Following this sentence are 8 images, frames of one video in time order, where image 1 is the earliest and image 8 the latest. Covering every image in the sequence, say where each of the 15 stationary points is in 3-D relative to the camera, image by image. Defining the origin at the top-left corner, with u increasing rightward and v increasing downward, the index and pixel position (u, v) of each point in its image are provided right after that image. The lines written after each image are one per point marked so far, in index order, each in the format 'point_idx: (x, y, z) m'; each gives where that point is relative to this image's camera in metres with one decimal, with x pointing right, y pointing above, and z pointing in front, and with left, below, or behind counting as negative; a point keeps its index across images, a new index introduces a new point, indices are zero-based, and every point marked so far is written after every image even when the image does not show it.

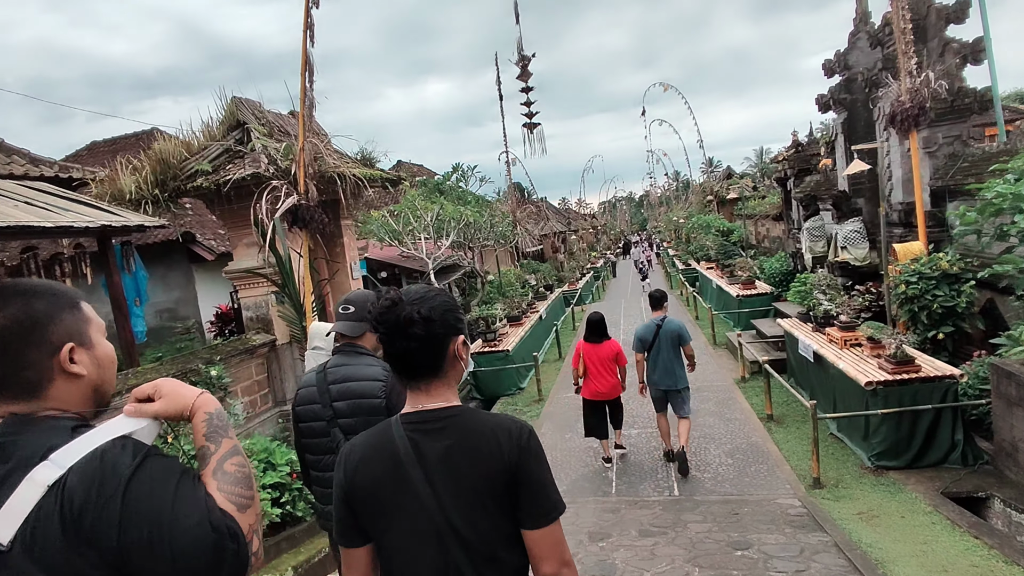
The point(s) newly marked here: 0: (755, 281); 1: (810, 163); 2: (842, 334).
0: (+5.2, +0.1, +12.2) m
1: (+7.2, +3.0, +13.6) m
2: (+3.8, -0.5, +6.5) m
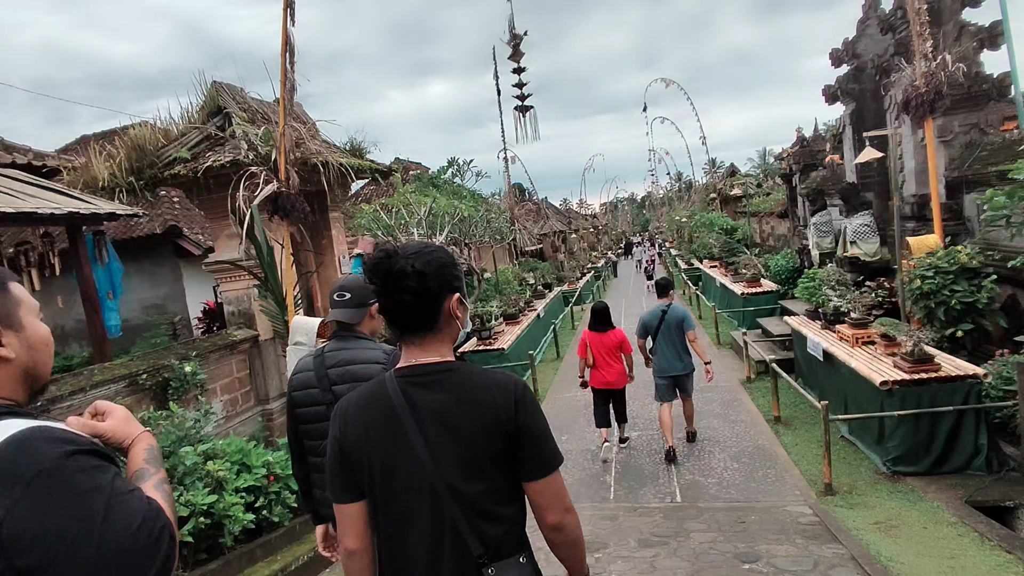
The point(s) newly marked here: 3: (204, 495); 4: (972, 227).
0: (+5.2, +0.2, +11.9) m
1: (+7.1, +3.0, +13.3) m
2: (+3.7, -0.5, +6.2) m
3: (-2.3, -1.6, +4.2) m
4: (+5.5, +0.7, +6.8) m
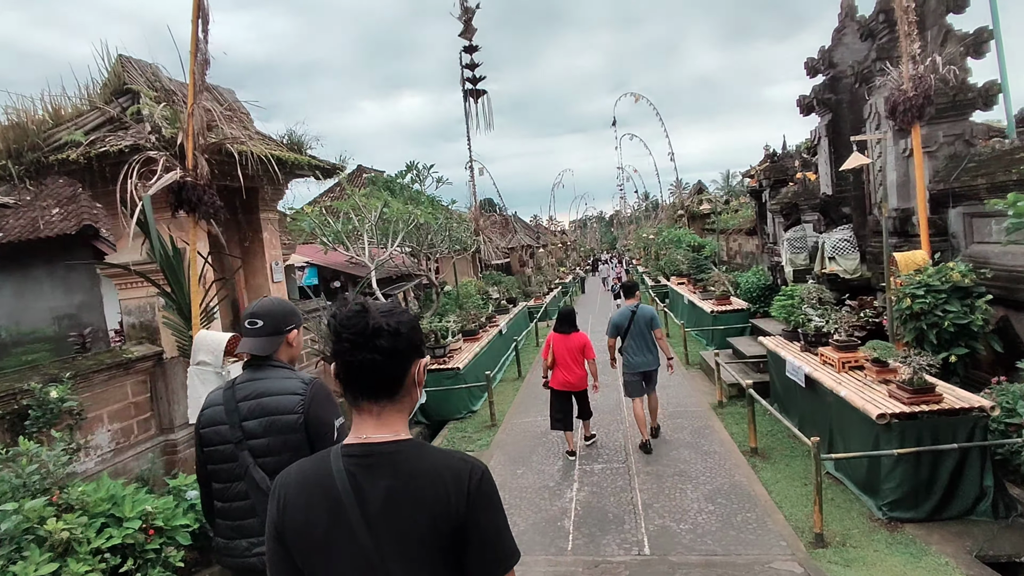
0: (+4.3, -0.2, +11.4) m
1: (+6.3, +2.6, +13.0) m
2: (+3.2, -0.7, +5.6) m
3: (-2.7, -1.6, +3.3) m
4: (+5.0, +0.5, +6.3) m
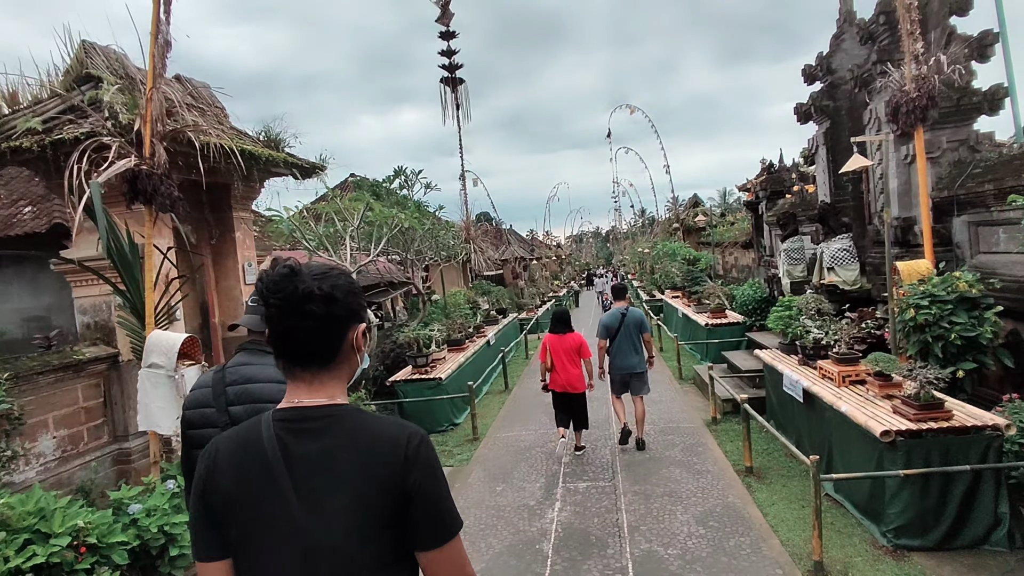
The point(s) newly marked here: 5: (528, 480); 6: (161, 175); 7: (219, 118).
0: (+4.1, -0.4, +11.0) m
1: (+6.1, +2.3, +12.7) m
2: (+3.0, -0.7, +5.2) m
3: (-2.9, -1.5, +2.9) m
4: (+4.8, +0.4, +6.0) m
5: (+0.2, -2.0, +6.0) m
6: (-2.8, +0.9, +4.5) m
7: (-3.5, +2.0, +6.8) m
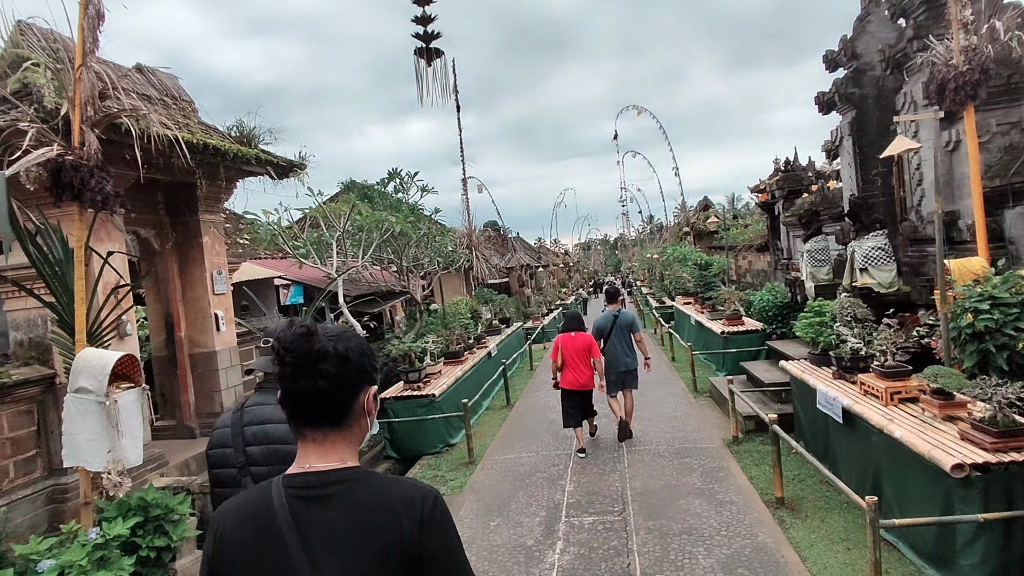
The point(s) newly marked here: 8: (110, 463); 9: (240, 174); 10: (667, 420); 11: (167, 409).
0: (+4.2, -0.5, +10.3) m
1: (+6.1, +2.2, +12.0) m
2: (+3.0, -0.8, +4.5) m
3: (-3.0, -1.6, +2.2) m
4: (+4.7, +0.4, +5.3) m
5: (+0.1, -2.1, +5.3) m
6: (-2.9, +0.8, +3.9) m
7: (-3.5, +1.9, +6.2) m
8: (-2.7, -1.2, +3.8) m
9: (-3.1, +1.3, +6.4) m
10: (+2.1, -1.8, +7.8) m
11: (-3.8, -1.3, +6.3) m
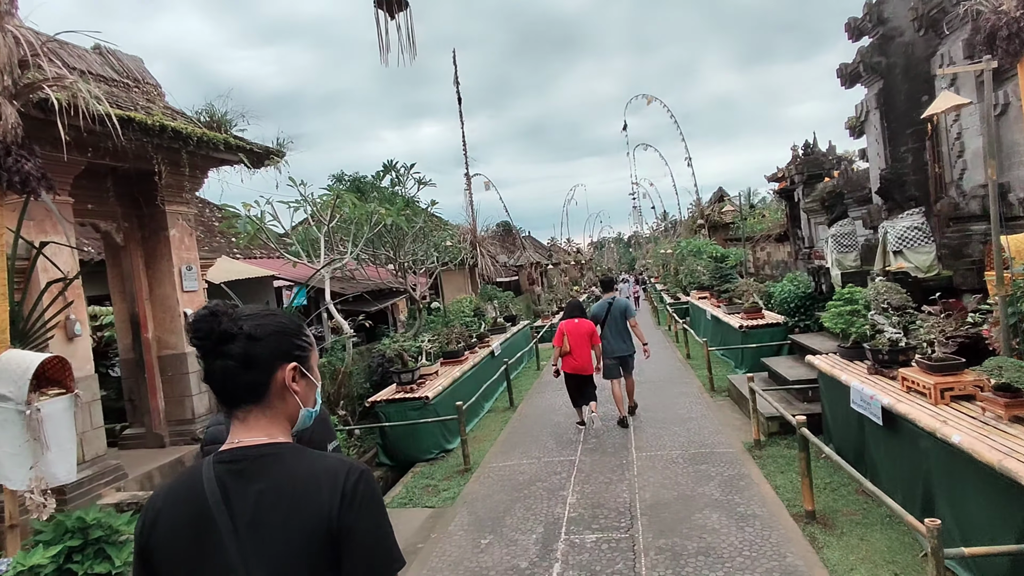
0: (+4.2, -0.4, +9.6) m
1: (+6.2, +2.4, +11.3) m
2: (+2.9, -0.6, +3.9) m
3: (-3.1, -1.5, +1.7) m
4: (+4.6, +0.5, +4.6) m
5: (+0.1, -2.0, +4.7) m
6: (-3.0, +0.9, +3.4) m
7: (-3.6, +1.9, +5.7) m
8: (-2.8, -1.1, +3.3) m
9: (-3.1, +1.3, +5.9) m
10: (+2.1, -1.7, +7.2) m
11: (-3.9, -1.3, +5.8) m
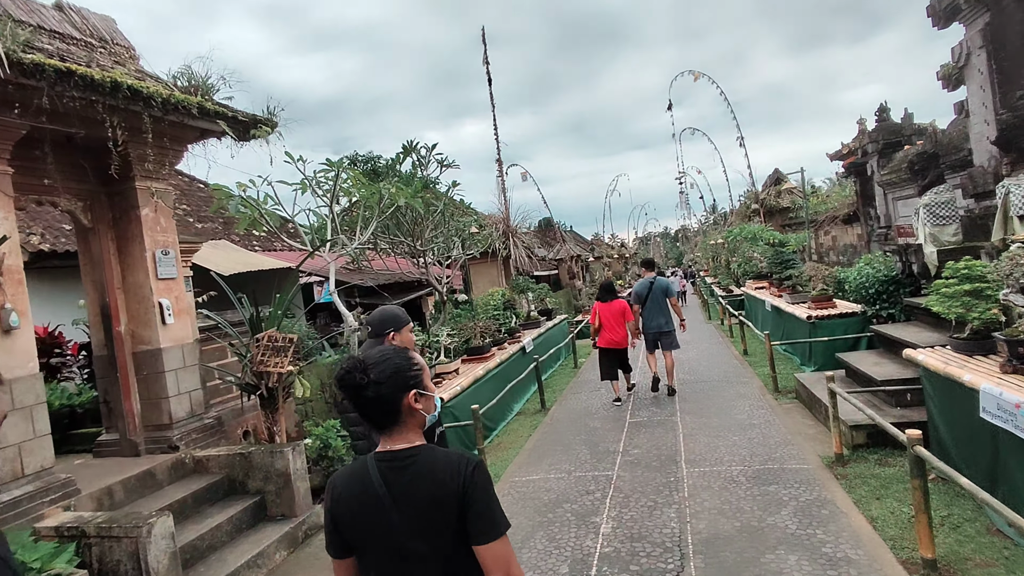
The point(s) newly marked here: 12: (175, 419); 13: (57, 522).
0: (+4.7, -0.1, +8.3) m
1: (+6.7, +2.6, +9.8) m
2: (+2.9, -0.4, +2.7) m
3: (-3.2, -1.4, +1.1) m
4: (+4.7, +0.7, +3.3) m
5: (+0.2, -1.9, +3.8) m
6: (-3.0, +1.0, +2.7) m
7: (-3.5, +2.0, +5.0) m
8: (-2.8, -1.0, +2.6) m
9: (-3.0, +1.4, +5.2) m
10: (+2.4, -1.5, +6.0) m
11: (-3.6, -1.2, +5.2) m
12: (-3.0, -1.2, +5.0) m
13: (-3.0, -1.5, +3.7) m
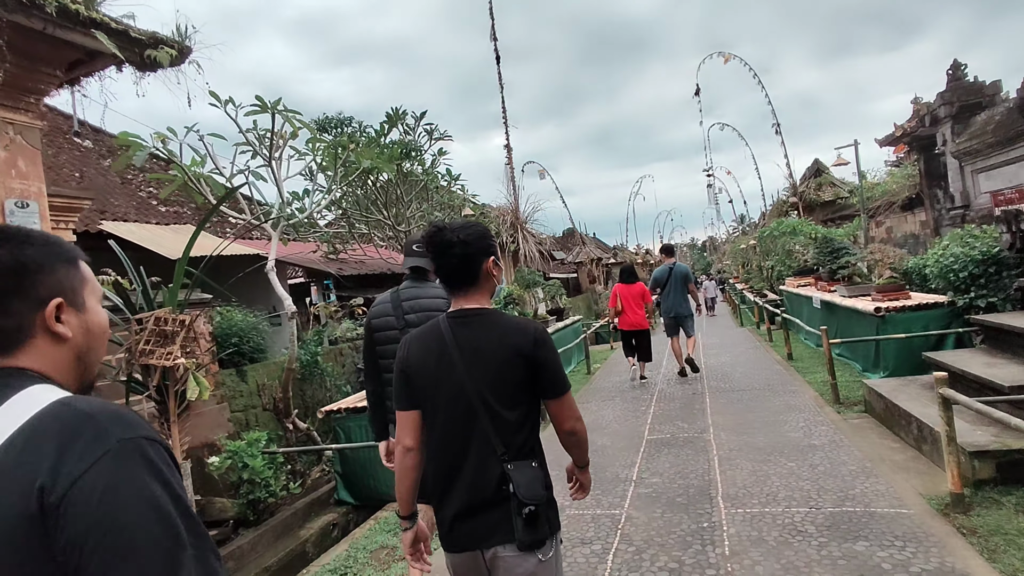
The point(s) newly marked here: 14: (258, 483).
0: (+4.6, 0.0, +6.7) m
1: (+6.7, +2.7, +8.1) m
2: (+2.6, -0.2, +1.1) m
3: (-3.6, -1.1, -0.2) m
4: (+4.4, +1.0, +1.7) m
5: (-0.1, -1.6, +2.3) m
6: (-3.3, +1.3, +1.5) m
7: (-3.7, +2.3, +3.8) m
8: (-3.1, -0.7, +1.3) m
9: (-3.2, +1.7, +3.9) m
10: (+2.2, -1.3, +4.5) m
11: (-3.9, -1.0, +3.9) m
12: (-3.2, -0.9, +3.7) m
13: (-3.3, -1.3, +2.4) m
14: (-2.0, -1.5, +4.5) m
